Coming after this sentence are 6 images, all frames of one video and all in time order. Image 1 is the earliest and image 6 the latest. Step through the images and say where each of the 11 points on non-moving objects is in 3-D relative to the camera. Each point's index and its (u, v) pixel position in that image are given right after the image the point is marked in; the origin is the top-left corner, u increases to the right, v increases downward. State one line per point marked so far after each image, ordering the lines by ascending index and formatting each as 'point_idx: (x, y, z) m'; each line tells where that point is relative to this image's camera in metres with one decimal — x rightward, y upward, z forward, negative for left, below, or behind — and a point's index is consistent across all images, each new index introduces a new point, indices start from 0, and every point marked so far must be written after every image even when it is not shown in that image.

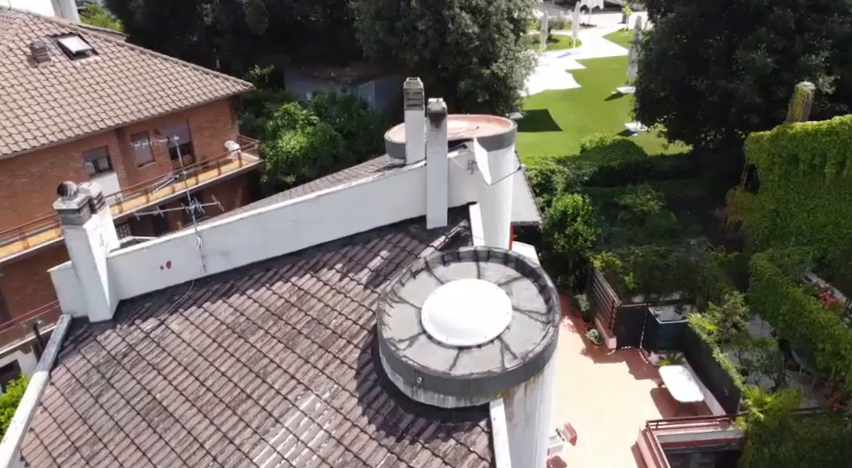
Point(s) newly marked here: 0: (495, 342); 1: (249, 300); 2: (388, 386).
0: (+1.0, -1.6, +9.7) m
1: (-3.3, -1.2, +12.2) m
2: (-0.6, -2.3, +10.0) m
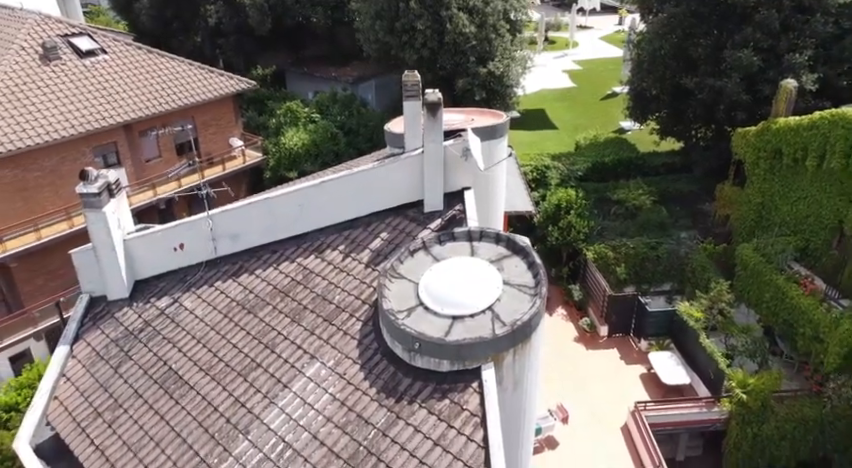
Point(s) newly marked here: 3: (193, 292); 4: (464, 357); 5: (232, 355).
0: (+1.0, -1.3, +10.6) m
1: (-3.4, -0.9, +13.1) m
2: (-0.6, -2.0, +10.9) m
3: (-4.7, -1.2, +13.2) m
4: (+0.6, -1.9, +10.1) m
5: (-3.5, -2.2, +11.8) m
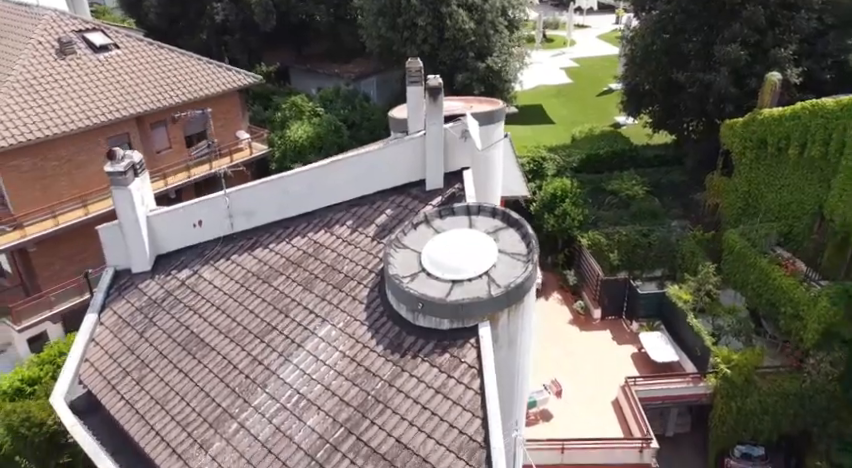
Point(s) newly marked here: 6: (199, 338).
0: (+1.0, -0.8, +11.6) m
1: (-3.3, -0.4, +14.1) m
2: (-0.6, -1.5, +11.9) m
3: (-4.6, -0.7, +14.2) m
4: (+0.6, -1.4, +11.1) m
5: (-3.5, -1.7, +12.8) m
6: (-4.4, -2.0, +12.8) m
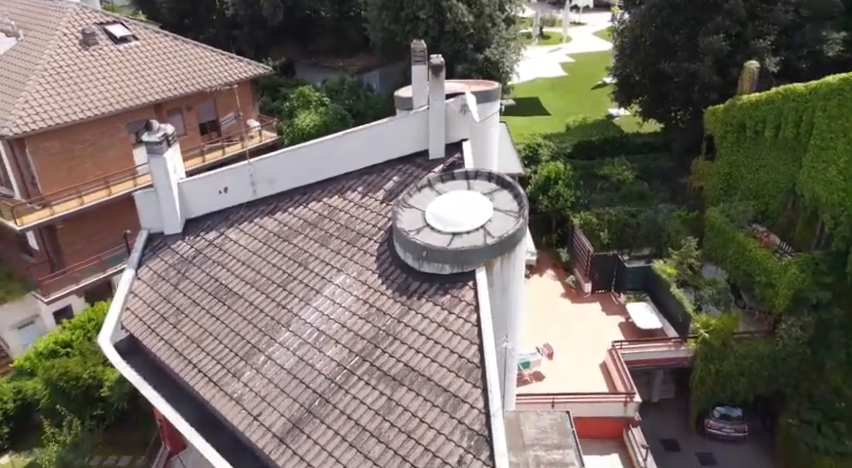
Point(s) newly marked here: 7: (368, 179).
0: (+1.1, +0.1, +13.2) m
1: (-3.3, +0.5, +15.7) m
2: (-0.5, -0.6, +13.5) m
3: (-4.6, +0.2, +15.9) m
4: (+0.7, -0.5, +12.7) m
5: (-3.4, -0.8, +14.5) m
6: (-4.3, -1.2, +14.4) m
7: (-1.4, +1.3, +16.0) m
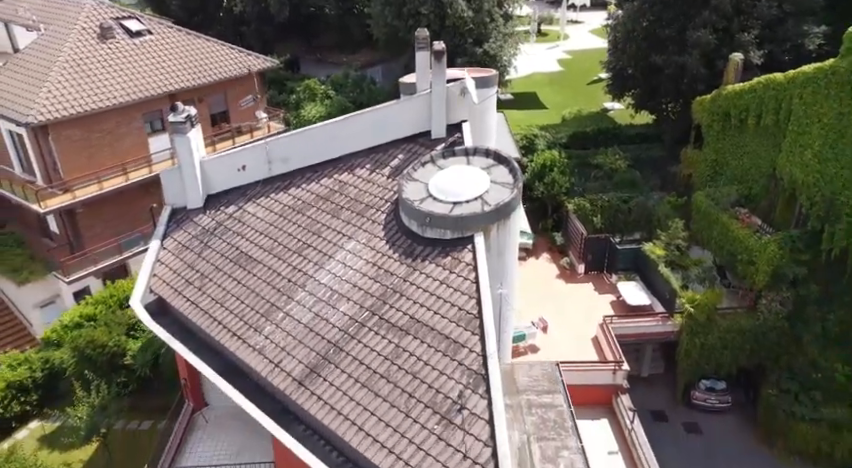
0: (+1.1, +0.8, +14.6) m
1: (-3.2, +1.1, +17.1) m
2: (-0.5, 0.0, +14.9) m
3: (-4.5, +0.8, +17.2) m
4: (+0.8, +0.2, +14.1) m
5: (-3.3, -0.1, +15.8) m
6: (-4.3, -0.5, +15.8) m
7: (-1.3, +2.0, +17.3) m
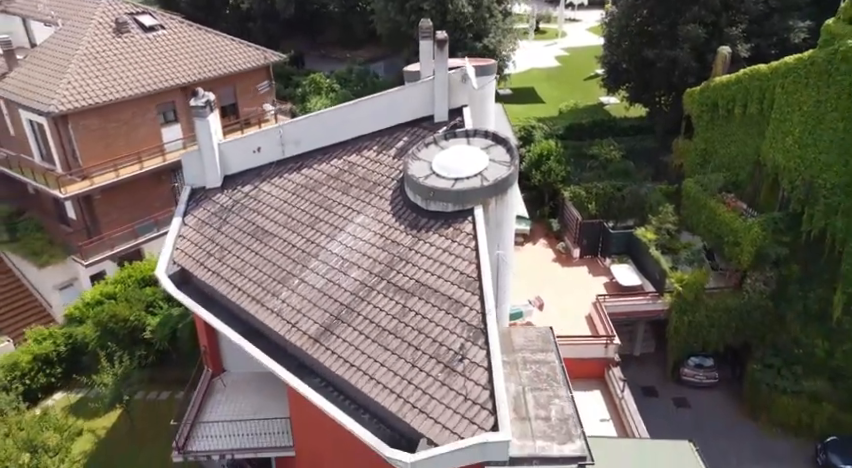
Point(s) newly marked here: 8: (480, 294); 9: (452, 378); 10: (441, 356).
0: (+1.2, +1.4, +15.8) m
1: (-3.1, +1.8, +18.3) m
2: (-0.4, +0.7, +16.1) m
3: (-4.4, +1.5, +18.5) m
4: (+0.9, +0.8, +15.3) m
5: (-3.2, +0.5, +17.0) m
6: (-4.2, +0.1, +17.0) m
7: (-1.3, +2.6, +18.6) m
8: (+1.1, -1.3, +13.6) m
9: (+0.5, -2.7, +12.4) m
10: (+0.3, -2.4, +12.8) m
